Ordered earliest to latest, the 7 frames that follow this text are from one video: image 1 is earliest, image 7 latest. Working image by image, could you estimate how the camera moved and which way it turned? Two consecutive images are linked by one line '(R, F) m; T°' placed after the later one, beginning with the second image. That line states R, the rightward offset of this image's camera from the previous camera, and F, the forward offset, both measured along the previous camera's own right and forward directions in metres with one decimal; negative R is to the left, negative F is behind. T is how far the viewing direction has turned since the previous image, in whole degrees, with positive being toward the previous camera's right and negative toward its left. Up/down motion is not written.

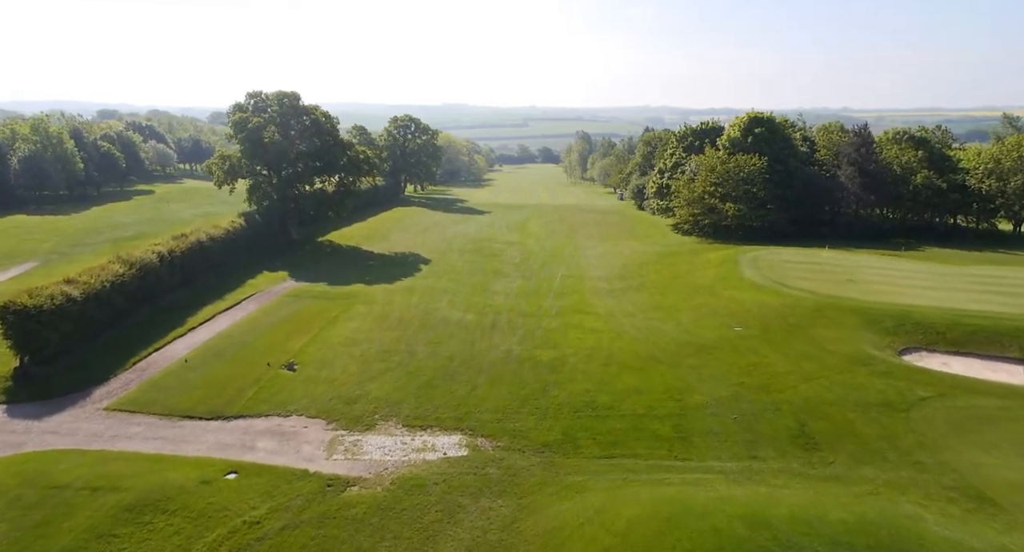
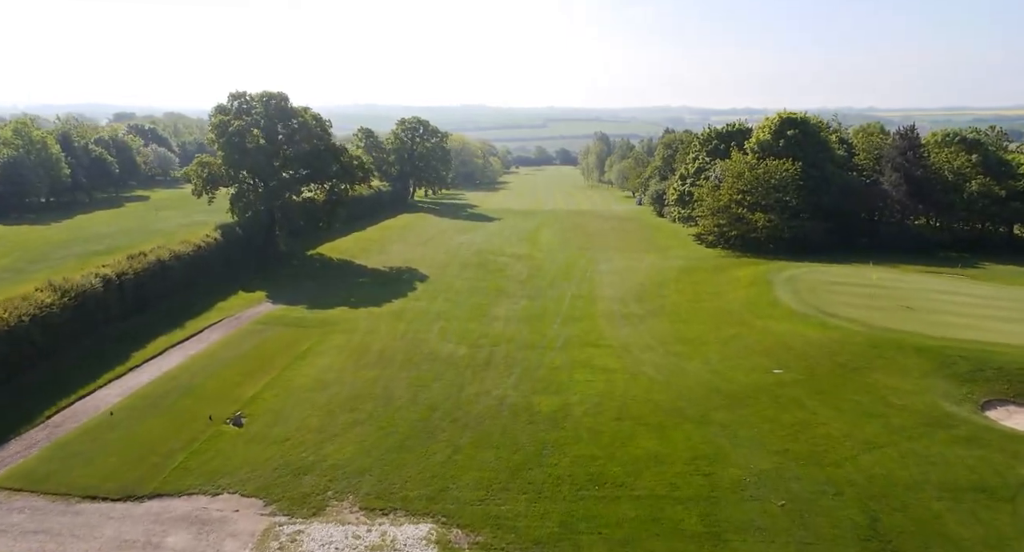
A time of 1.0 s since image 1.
(+0.9, +4.5) m; -2°
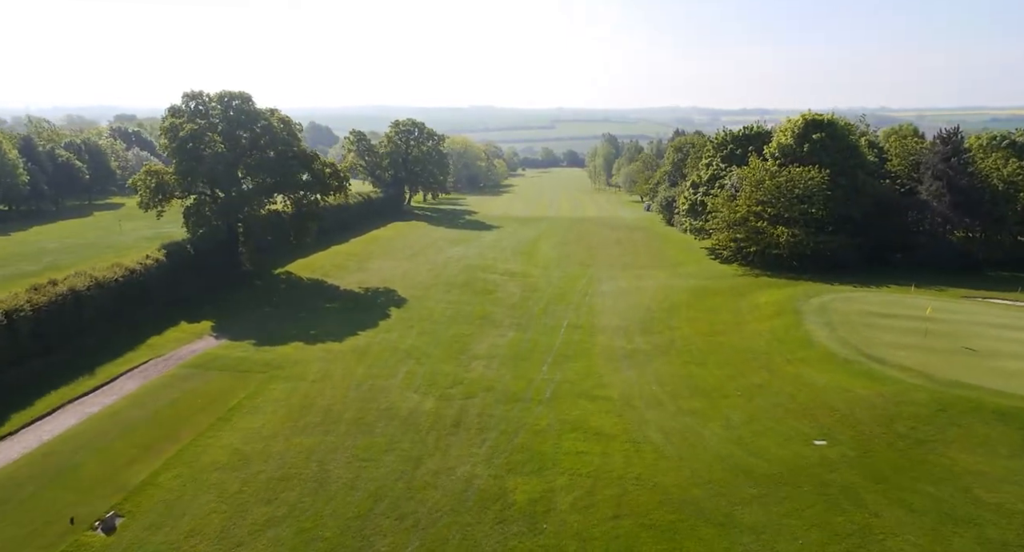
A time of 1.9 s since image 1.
(+1.1, +5.2) m; -1°
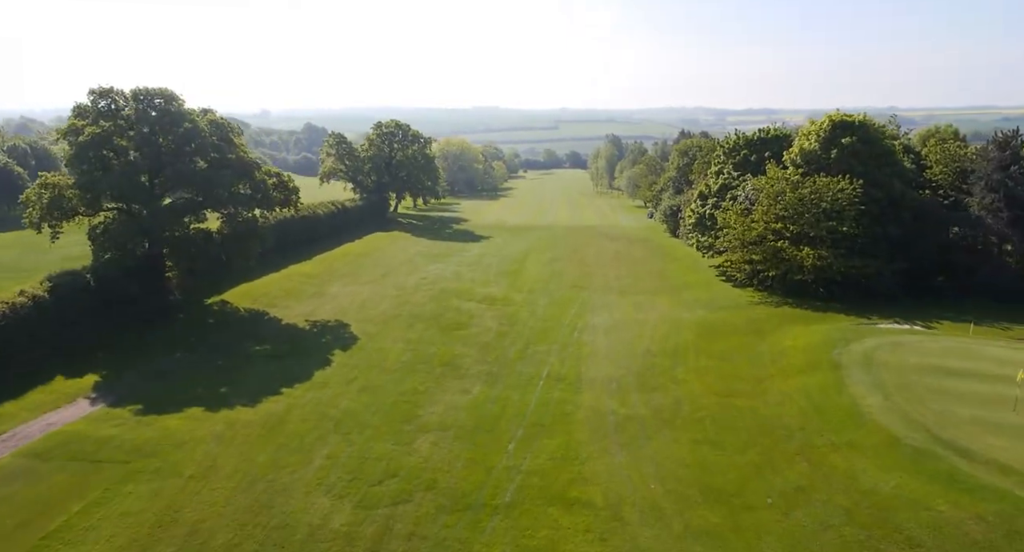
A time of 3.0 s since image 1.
(+1.6, +6.6) m; 0°
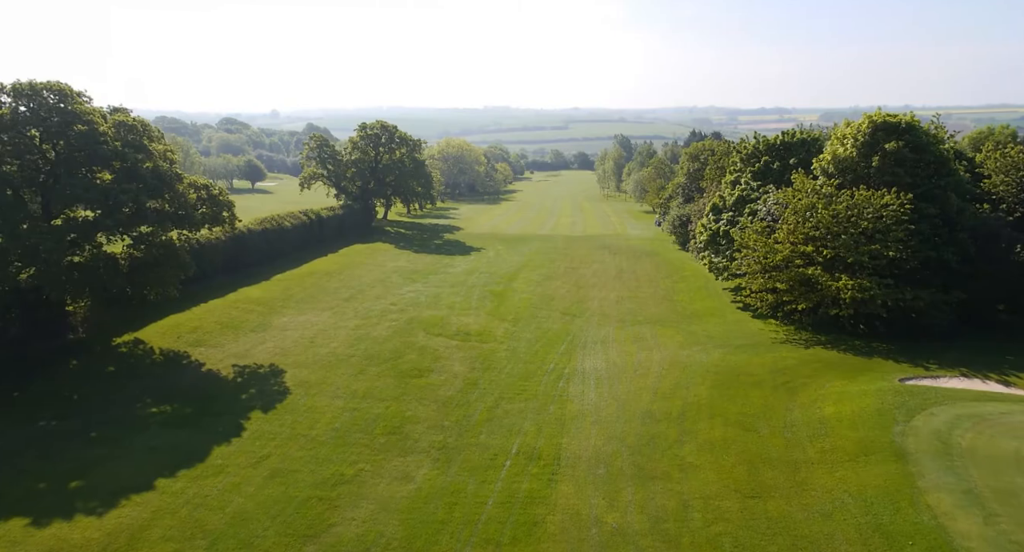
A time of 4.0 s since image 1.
(+1.7, +6.4) m; -1°
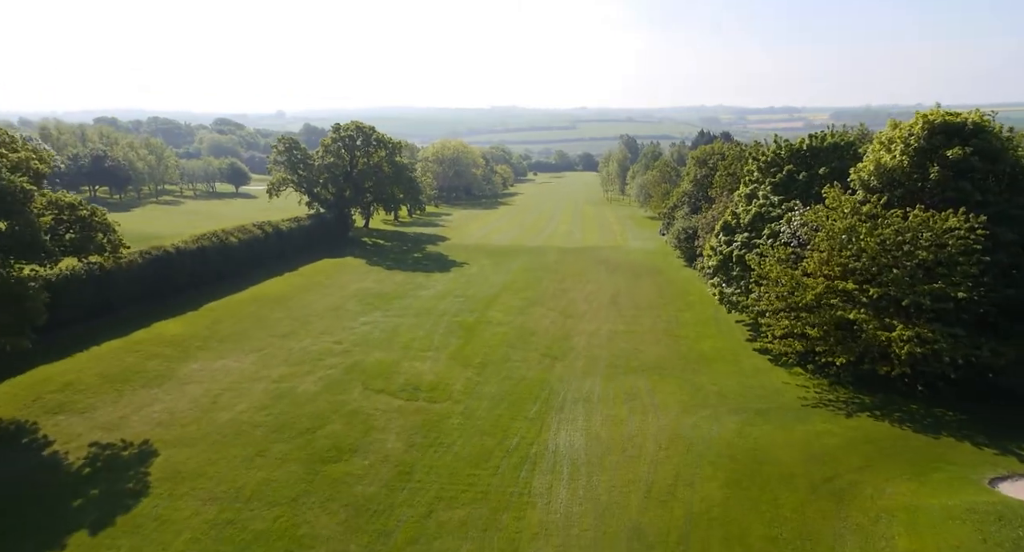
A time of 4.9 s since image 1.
(+2.0, +7.1) m; -1°
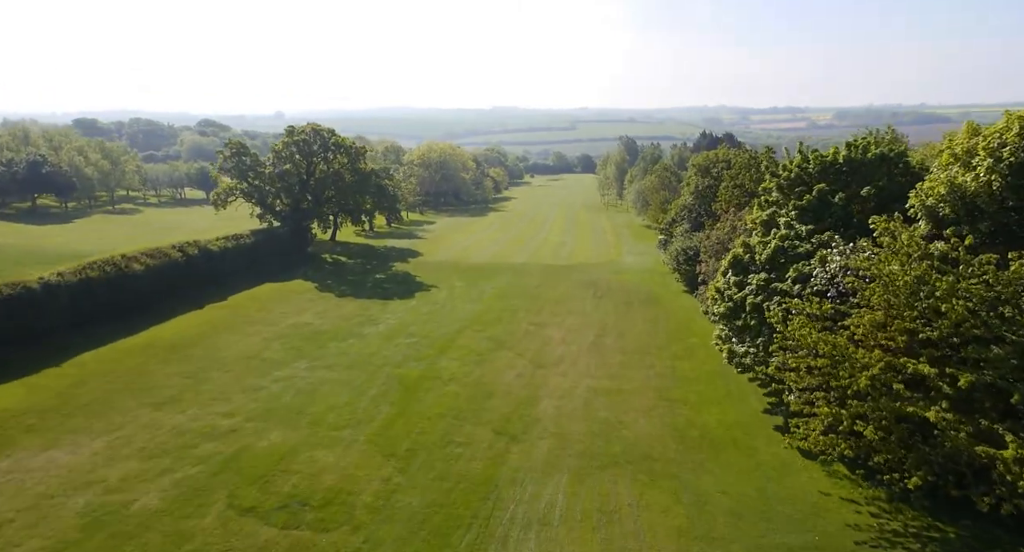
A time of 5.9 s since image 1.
(+2.3, +8.2) m; 0°
